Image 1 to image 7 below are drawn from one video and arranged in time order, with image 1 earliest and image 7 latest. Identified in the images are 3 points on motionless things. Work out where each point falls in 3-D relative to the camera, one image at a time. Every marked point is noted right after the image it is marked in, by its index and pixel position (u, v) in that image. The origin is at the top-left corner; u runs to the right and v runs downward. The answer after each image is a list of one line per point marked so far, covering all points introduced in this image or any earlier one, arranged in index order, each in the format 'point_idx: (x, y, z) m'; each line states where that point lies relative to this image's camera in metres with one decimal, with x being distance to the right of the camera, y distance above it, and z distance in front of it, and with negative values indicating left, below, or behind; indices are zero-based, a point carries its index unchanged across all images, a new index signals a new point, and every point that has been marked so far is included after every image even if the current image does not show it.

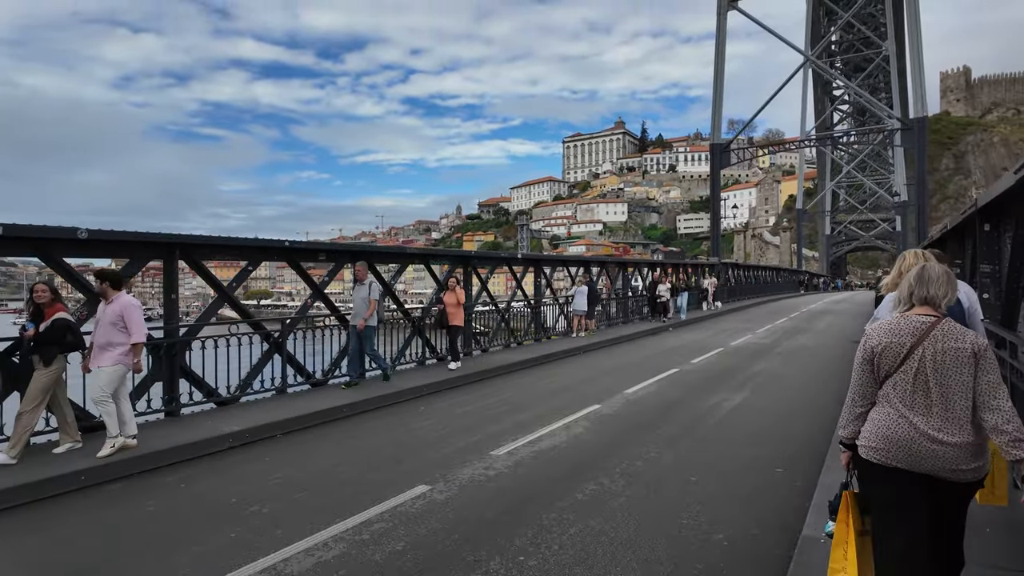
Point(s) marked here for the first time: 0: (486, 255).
0: (-0.5, +0.7, +12.7) m
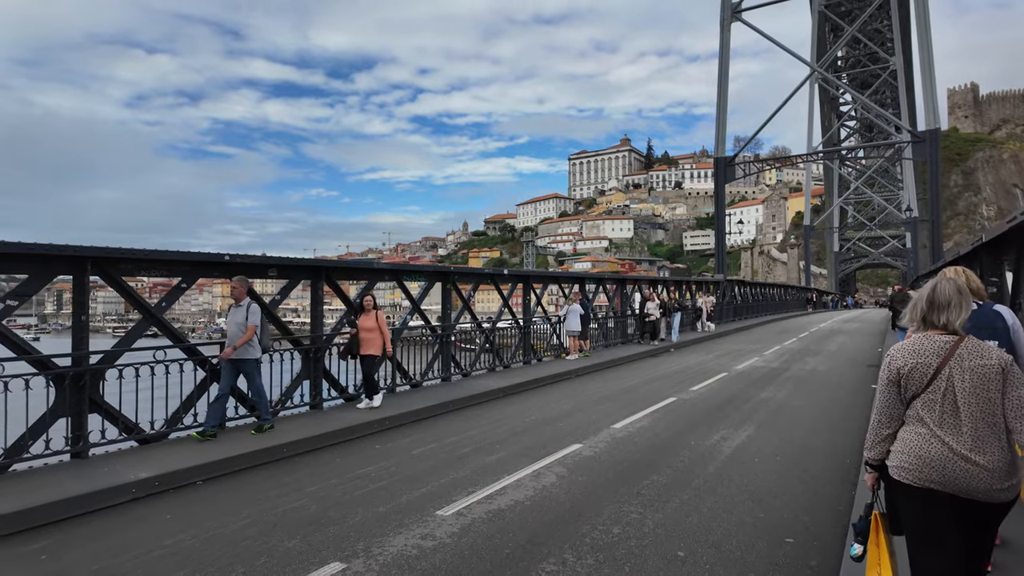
0: (-0.9, +0.4, +11.7) m
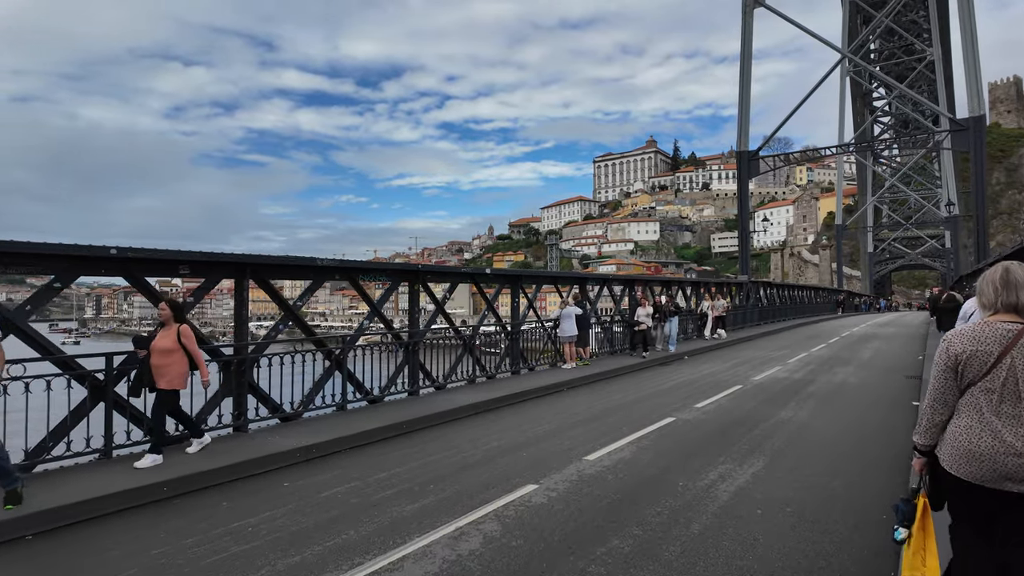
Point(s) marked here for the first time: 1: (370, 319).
0: (-1.2, +0.3, +10.3) m
1: (-2.2, -0.5, +9.3) m
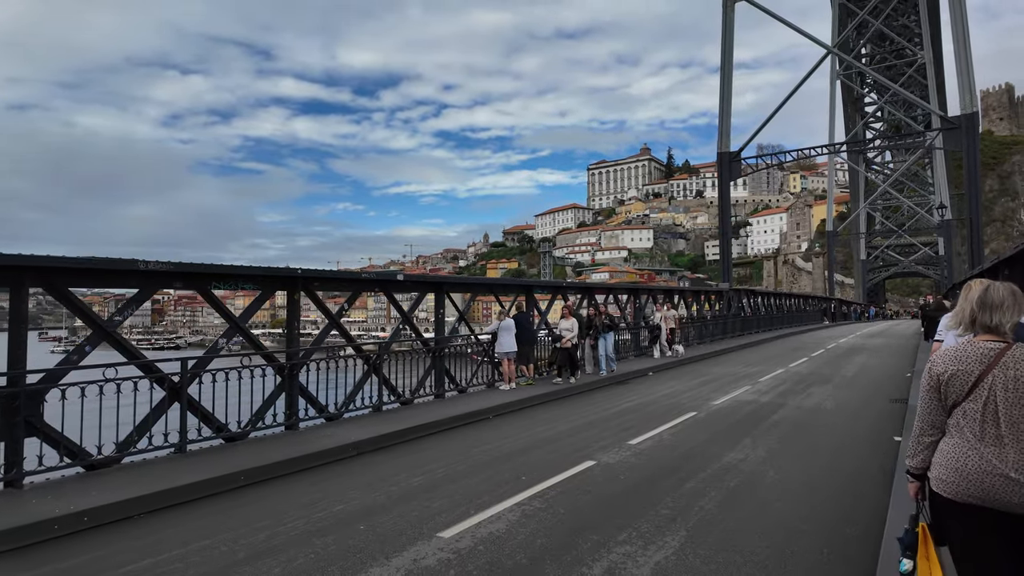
0: (-2.6, +0.2, +8.6) m
1: (-3.6, -0.6, +7.6) m
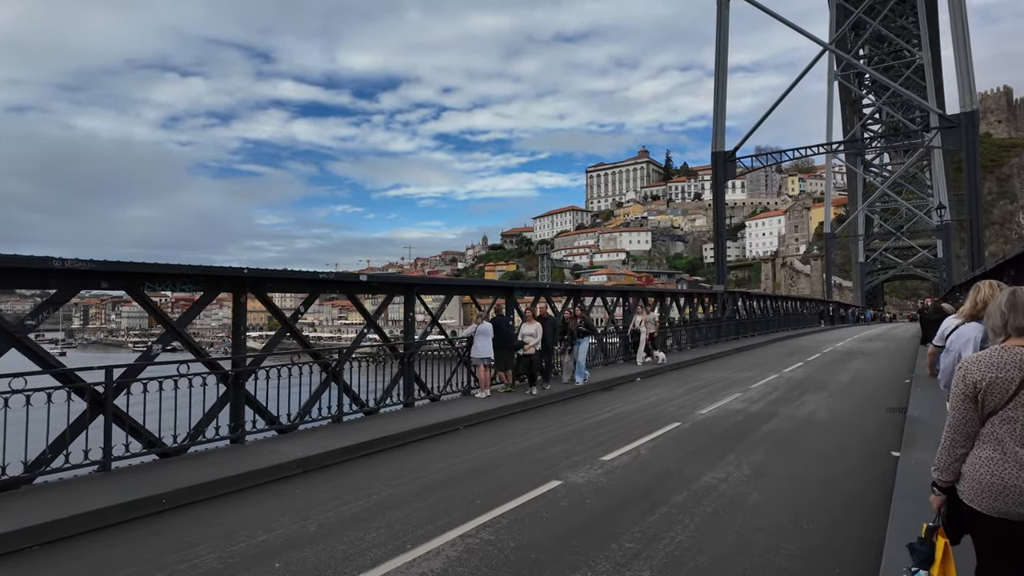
0: (-3.0, +0.2, +8.0) m
1: (-4.0, -0.6, +7.0) m
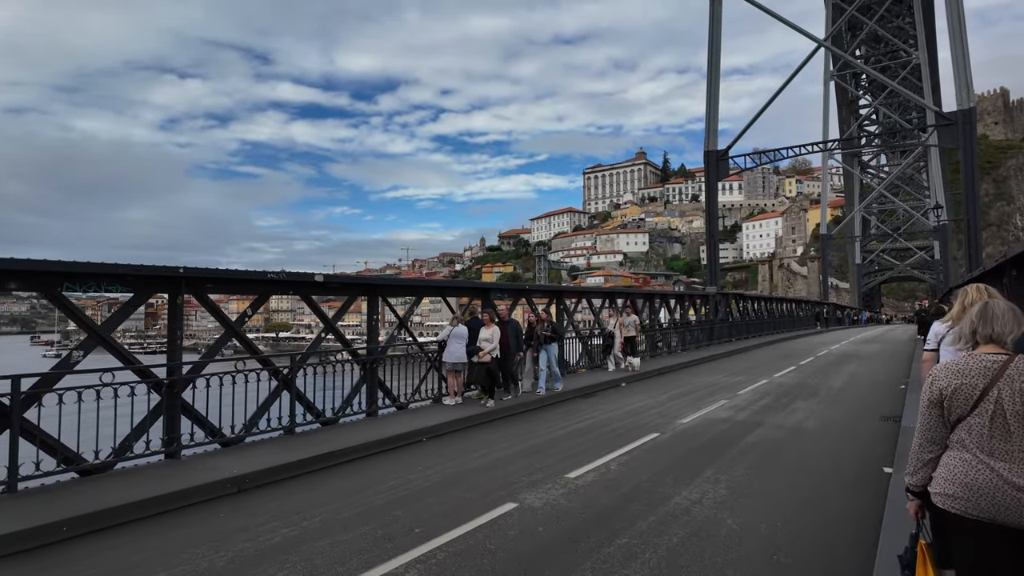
0: (-3.5, +0.2, +7.4) m
1: (-4.4, -0.6, +6.4) m
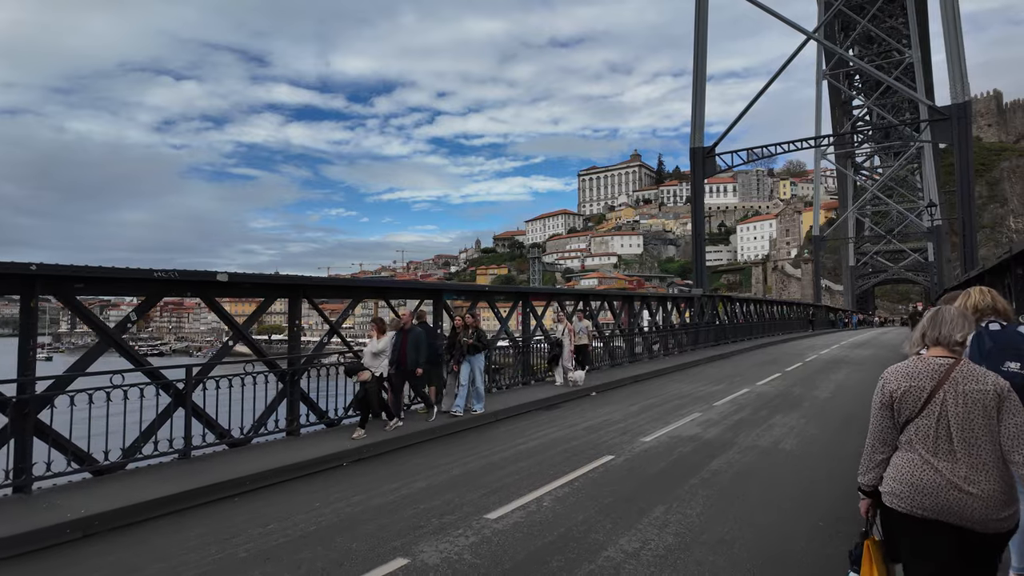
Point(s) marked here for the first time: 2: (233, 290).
0: (-4.3, +0.2, +6.3) m
1: (-5.2, -0.6, +5.3) m
2: (-3.5, 0.0, +7.6) m
